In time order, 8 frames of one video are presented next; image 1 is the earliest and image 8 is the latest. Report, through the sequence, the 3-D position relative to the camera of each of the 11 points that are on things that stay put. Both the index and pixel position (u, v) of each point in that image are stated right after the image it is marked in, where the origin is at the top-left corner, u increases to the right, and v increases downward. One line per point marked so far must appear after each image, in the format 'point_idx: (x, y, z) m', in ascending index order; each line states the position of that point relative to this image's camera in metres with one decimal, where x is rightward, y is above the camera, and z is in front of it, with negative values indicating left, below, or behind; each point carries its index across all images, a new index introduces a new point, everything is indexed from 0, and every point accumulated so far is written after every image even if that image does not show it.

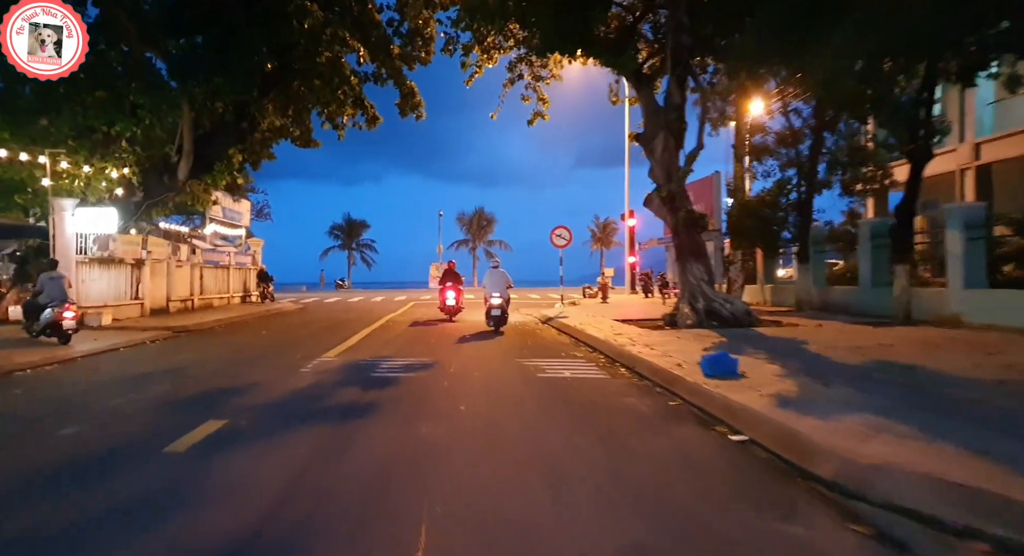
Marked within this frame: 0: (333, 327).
0: (-6.4, -1.7, +18.1) m
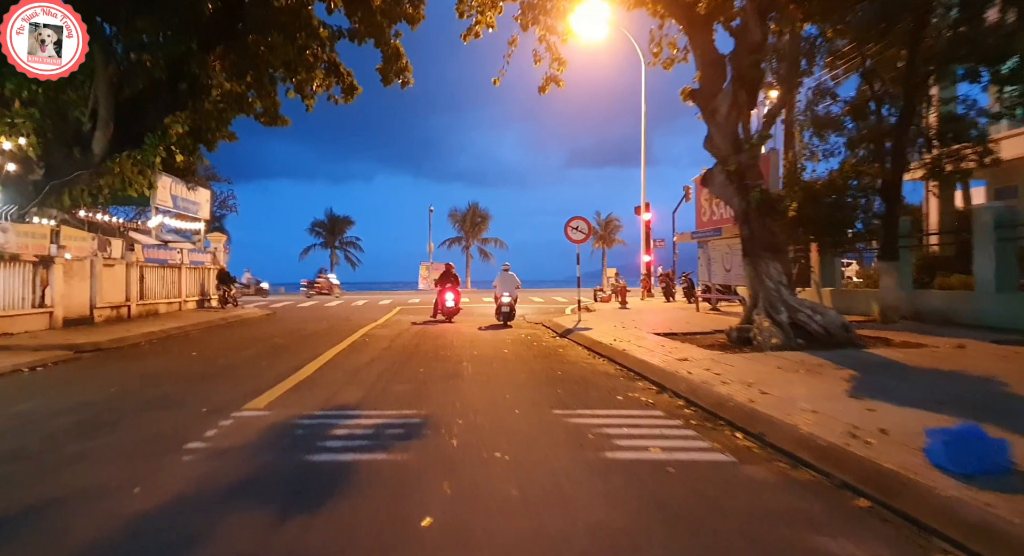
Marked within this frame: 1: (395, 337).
0: (-6.2, -1.8, +14.4) m
1: (-3.3, -1.7, +14.0) m
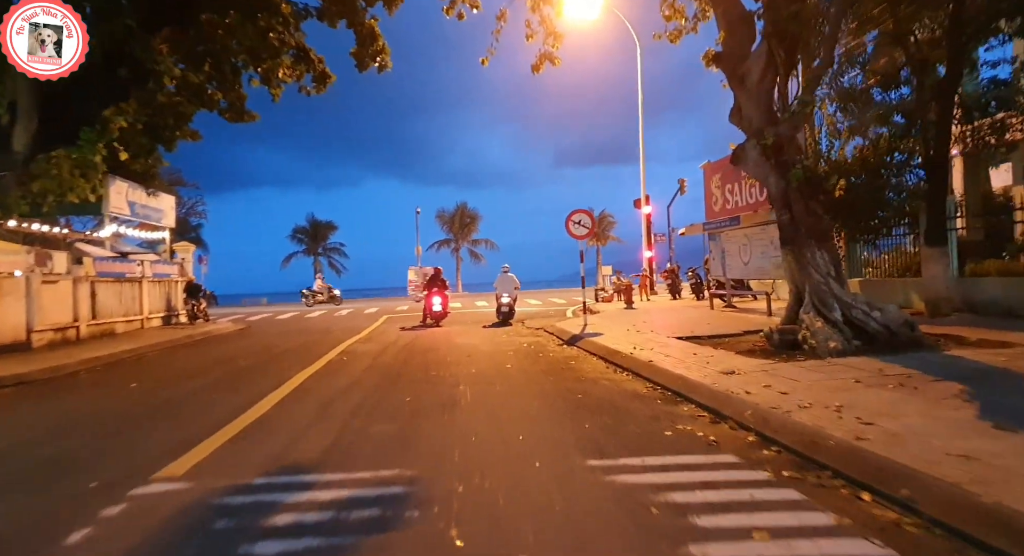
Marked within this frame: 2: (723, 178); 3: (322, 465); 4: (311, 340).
0: (-6.2, -2.1, +12.5) m
1: (-3.3, -1.8, +12.2) m
2: (+7.3, +3.5, +17.3) m
3: (-1.9, -1.8, +4.9) m
4: (-6.6, -2.0, +16.2) m
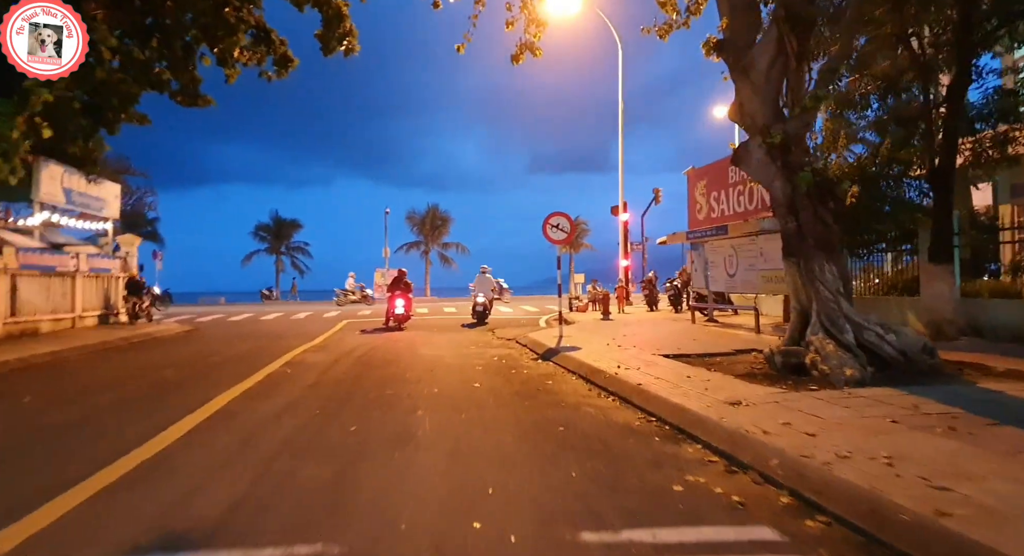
0: (-6.9, -2.0, +10.9) m
1: (-4.0, -1.9, +10.7) m
2: (+6.5, +3.0, +16.5) m
3: (-2.1, -1.8, +3.5) m
4: (-7.5, -2.0, +14.6) m
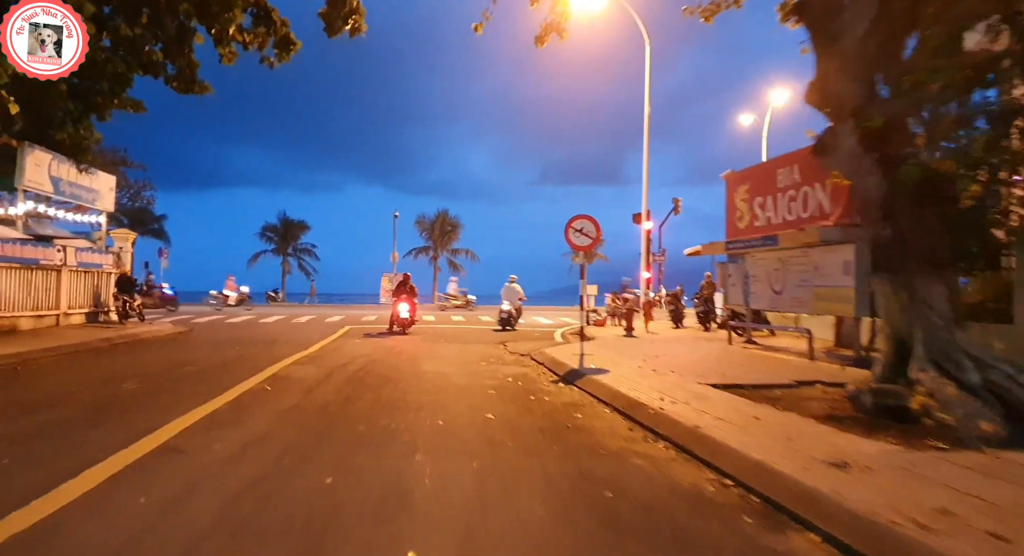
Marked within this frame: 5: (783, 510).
0: (-6.5, -2.0, +9.4) m
1: (-3.6, -1.9, +9.2) m
2: (+7.1, +2.6, +14.8) m
3: (-1.9, -1.8, +2.0) m
4: (-7.1, -2.0, +13.1) m
5: (+2.3, -1.9, +4.3) m
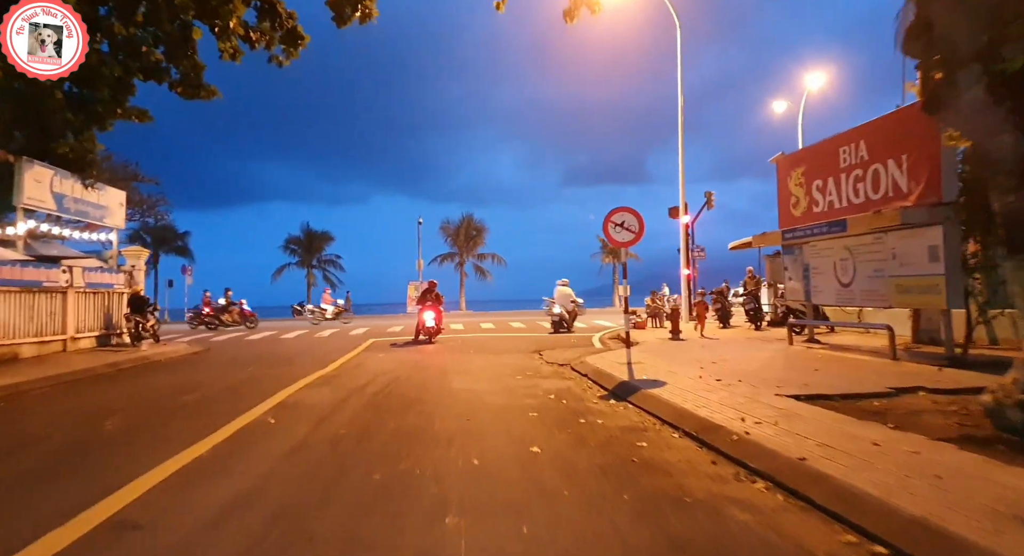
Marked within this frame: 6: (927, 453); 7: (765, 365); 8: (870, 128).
0: (-5.8, -2.3, +8.5) m
1: (-2.9, -2.1, +8.1) m
2: (+7.9, +2.8, +13.3) m
3: (-1.6, -1.9, +0.8) m
4: (-6.2, -2.4, +12.2) m
5: (+2.7, -1.8, +2.9) m
6: (+4.0, -1.7, +4.8) m
7: (+5.5, -1.9, +10.8) m
8: (+8.1, +3.4, +11.2) m
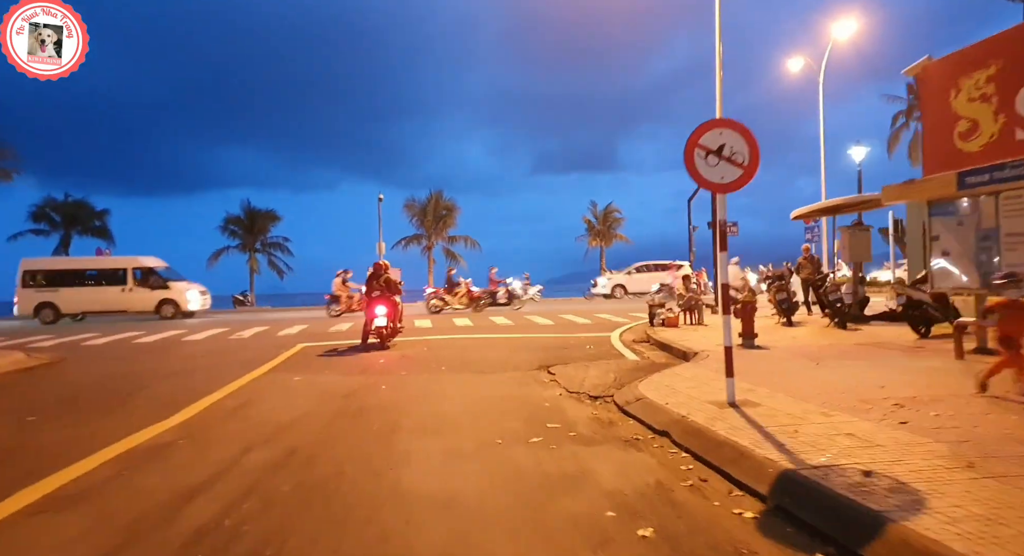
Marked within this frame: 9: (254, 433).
0: (-5.5, -2.0, +2.6) m
1: (-2.6, -1.8, +2.4) m
2: (+7.9, +3.2, +8.0) m
3: (-0.8, -1.8, -4.8) m
4: (-6.1, -2.0, +6.3) m
5: (+3.4, -1.7, -2.5) m
6: (+4.5, -1.5, -0.6) m
7: (+5.7, -1.5, +5.5) m
8: (+8.3, +3.8, +6.0) m
9: (-3.2, -1.9, +6.2) m
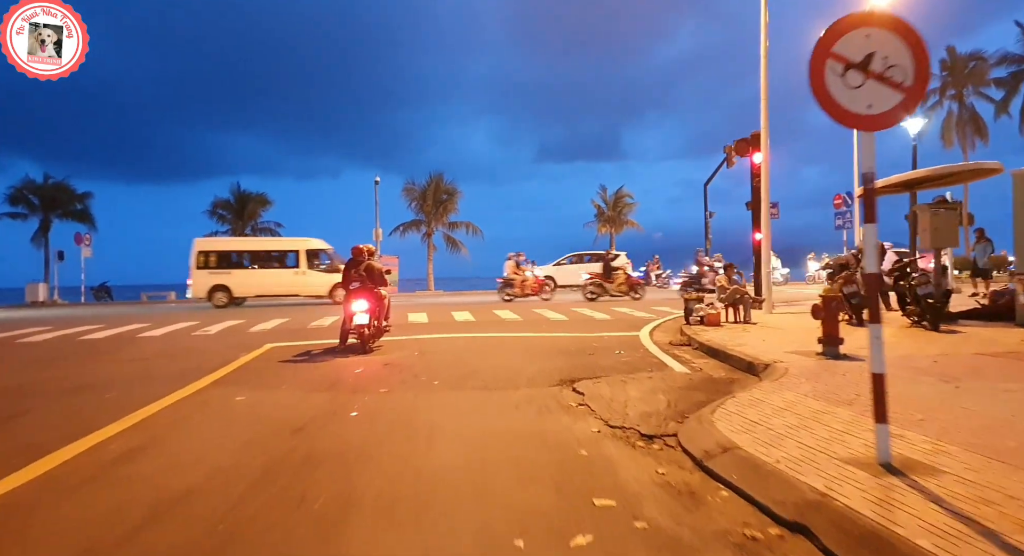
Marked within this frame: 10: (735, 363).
0: (-5.3, -2.0, +0.2) m
1: (-2.4, -1.8, -0.1) m
2: (+8.1, +3.3, +5.4) m
3: (-0.7, -1.9, -7.3) m
4: (-5.8, -1.9, +3.9) m
5: (+3.5, -1.8, -5.0) m
6: (+4.7, -1.5, -3.1) m
7: (+5.9, -1.4, +3.0) m
8: (+8.5, +3.8, +3.4) m
9: (-3.0, -1.8, +3.8) m
10: (+4.0, -1.5, +8.9) m
